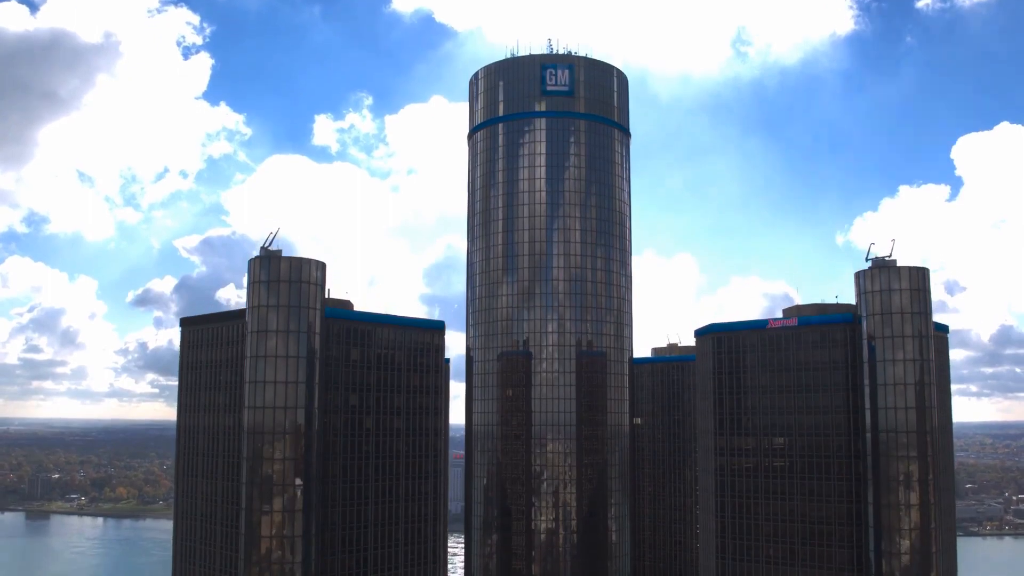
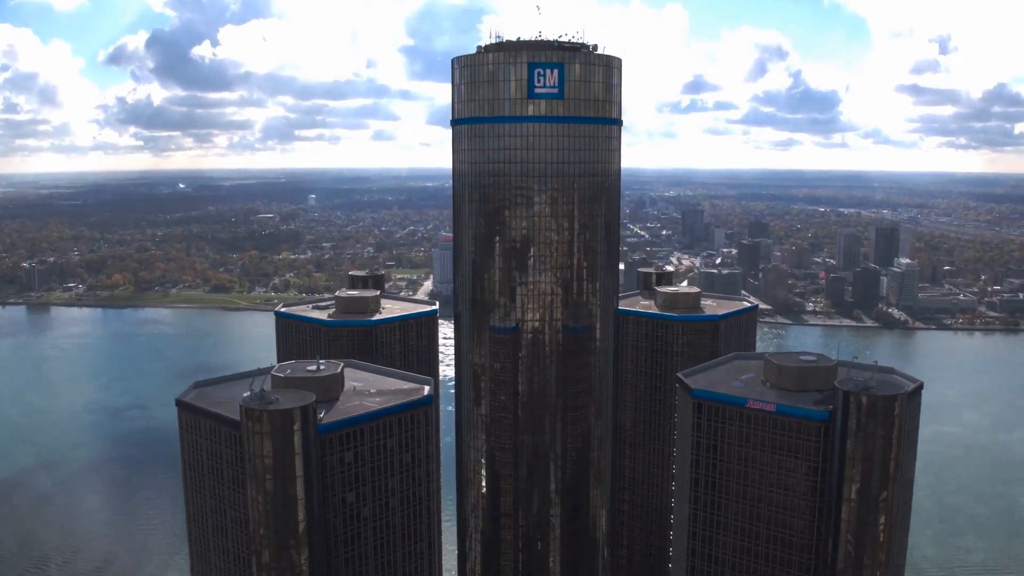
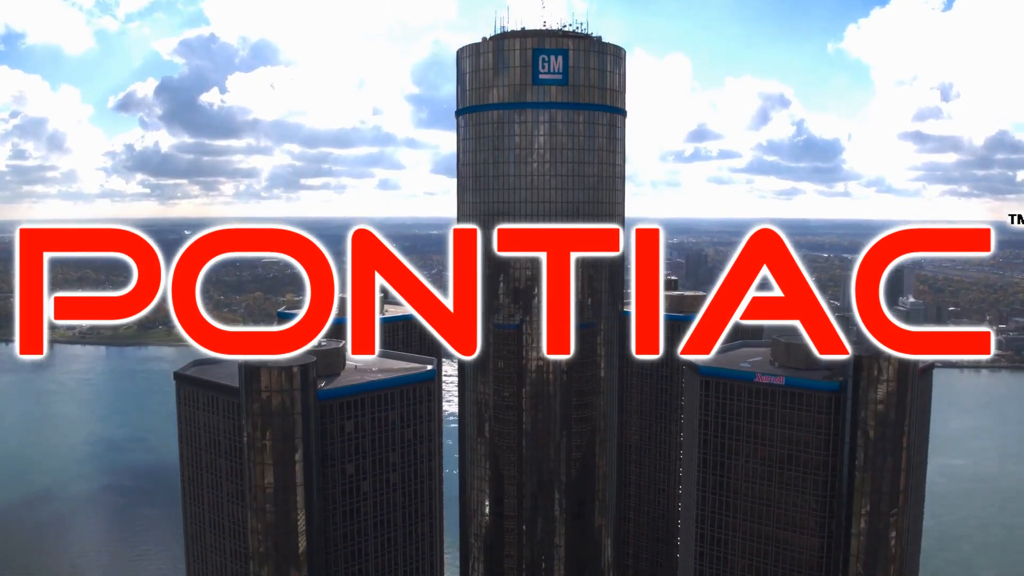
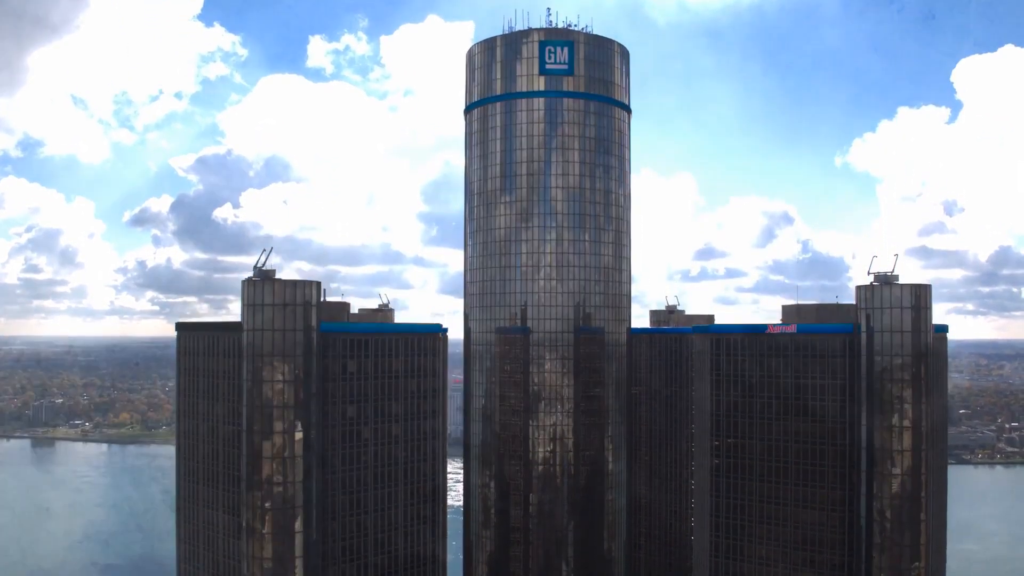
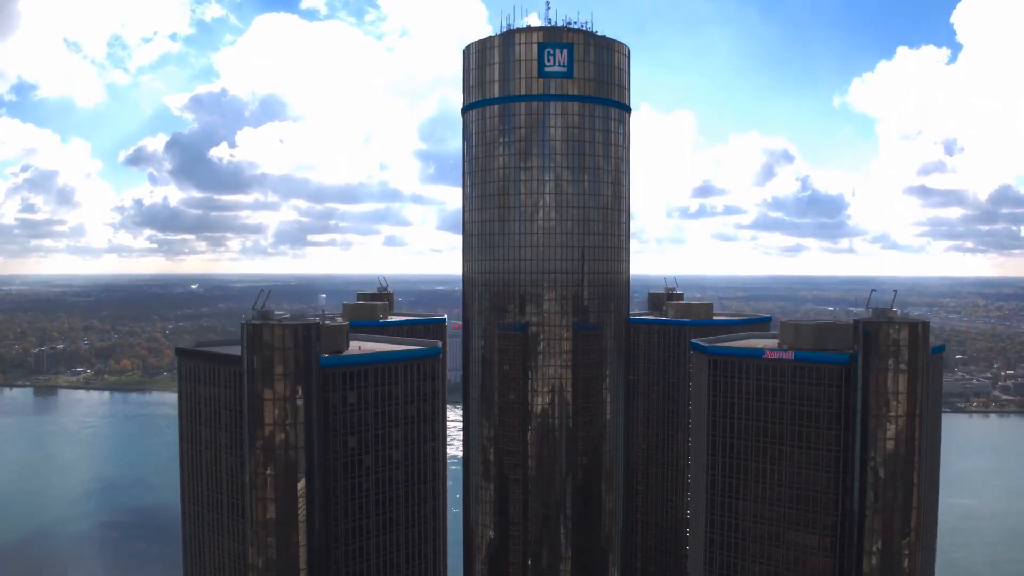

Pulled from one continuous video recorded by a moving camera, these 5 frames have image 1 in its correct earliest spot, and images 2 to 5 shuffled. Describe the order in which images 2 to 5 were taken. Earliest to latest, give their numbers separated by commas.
4, 5, 3, 2
